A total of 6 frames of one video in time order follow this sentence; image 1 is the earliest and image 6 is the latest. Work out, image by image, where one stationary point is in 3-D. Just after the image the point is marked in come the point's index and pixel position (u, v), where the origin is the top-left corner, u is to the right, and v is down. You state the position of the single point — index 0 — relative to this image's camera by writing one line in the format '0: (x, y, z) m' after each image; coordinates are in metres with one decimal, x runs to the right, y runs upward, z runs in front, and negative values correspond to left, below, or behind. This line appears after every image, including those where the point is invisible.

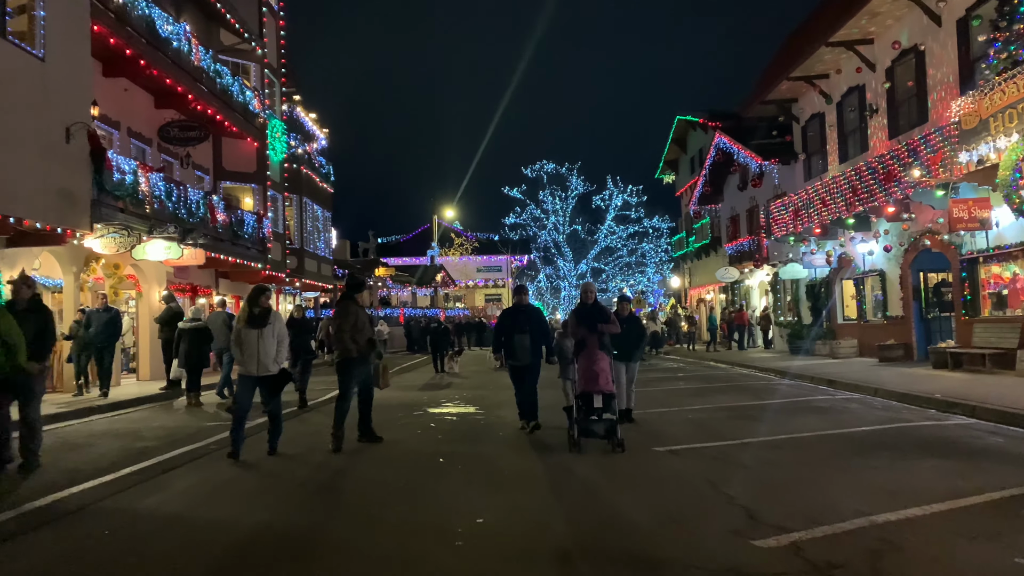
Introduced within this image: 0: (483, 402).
0: (-0.5, -1.9, +12.8) m
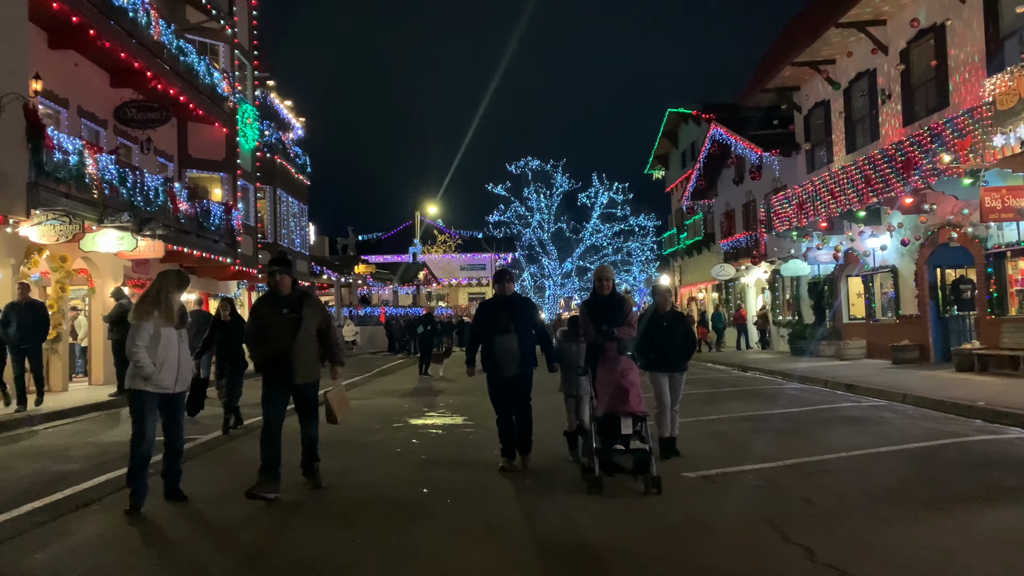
0: (-0.6, -1.8, +11.4) m
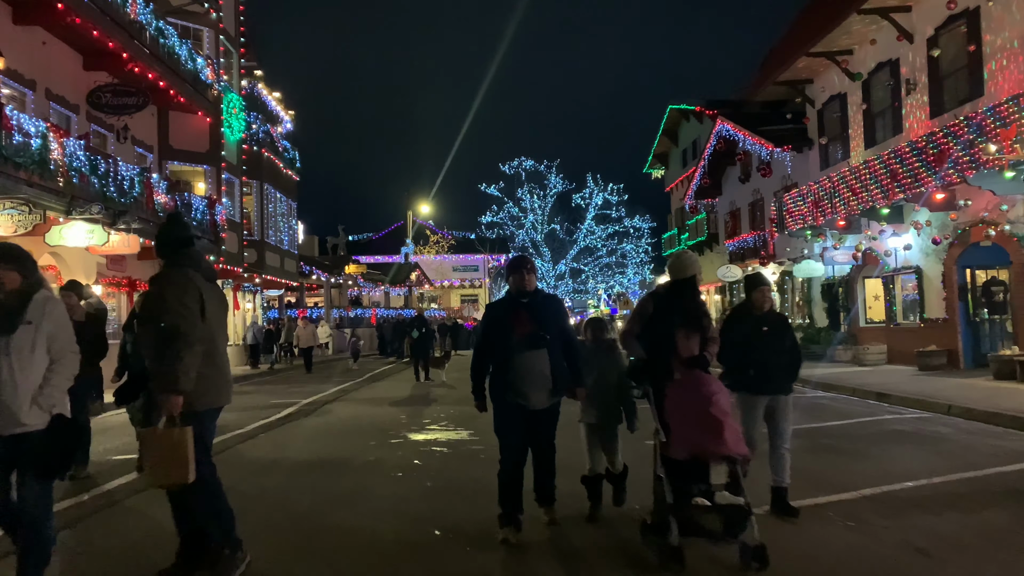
0: (-0.5, -1.8, +10.3) m
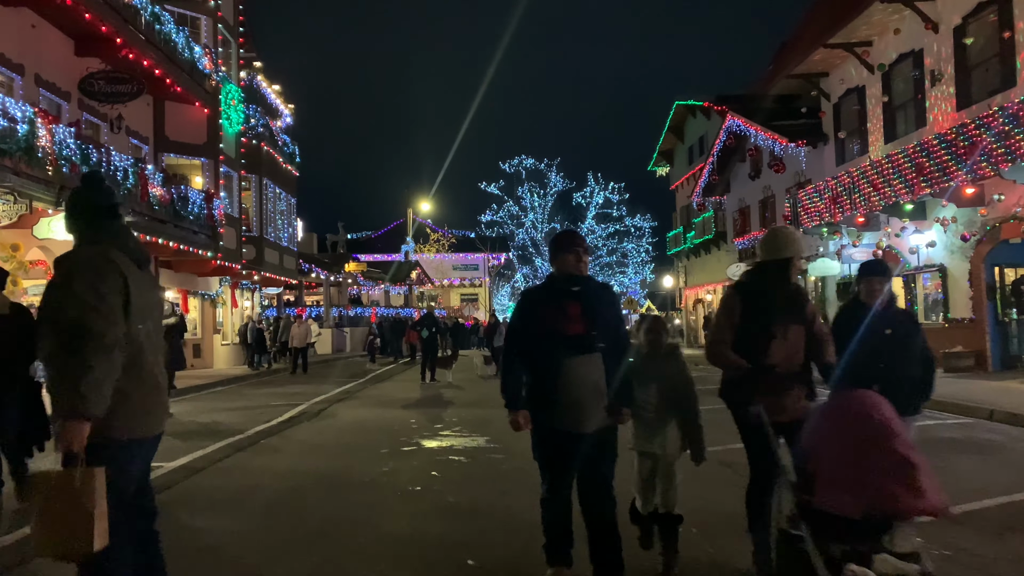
0: (-0.2, -1.7, +9.6) m
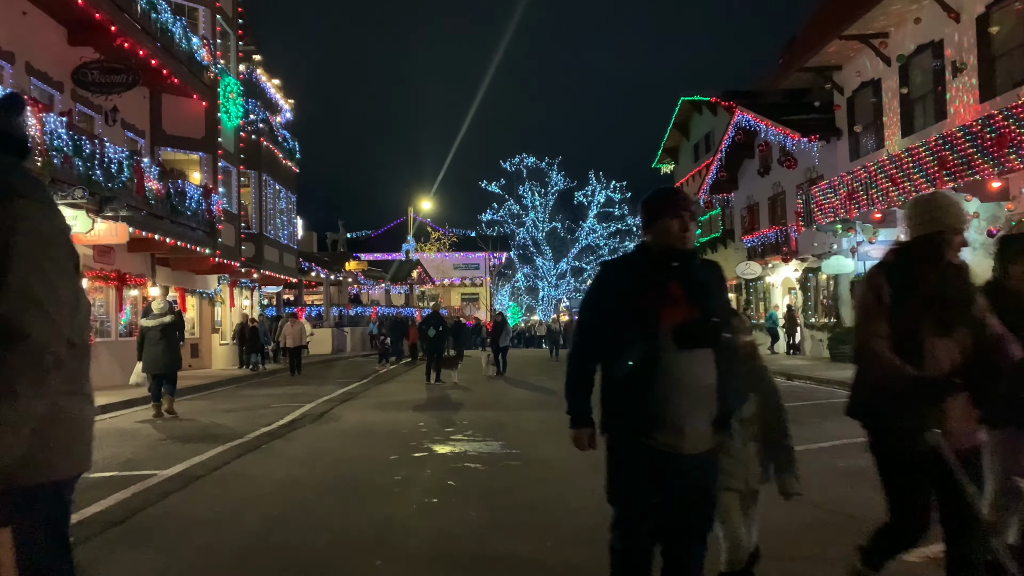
0: (0.0, -1.7, +9.1) m
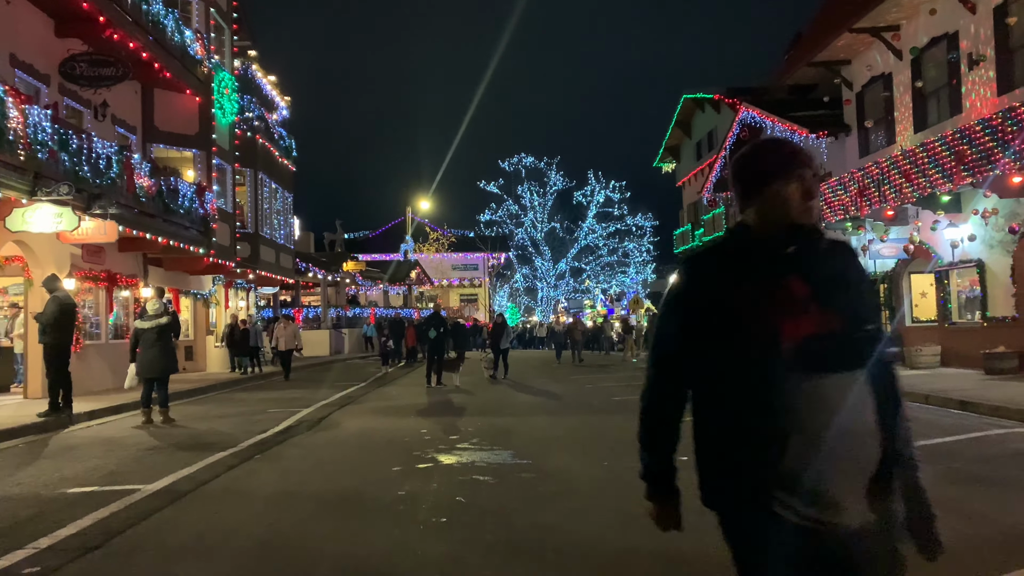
0: (0.0, -1.7, +8.6) m
